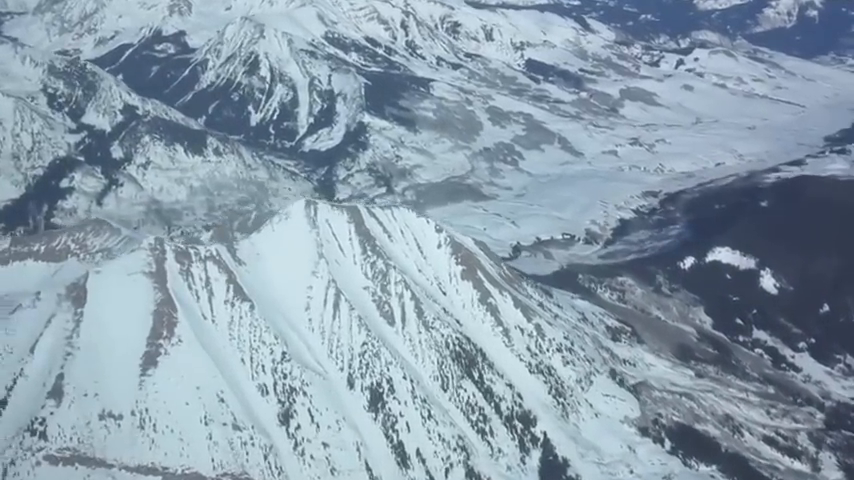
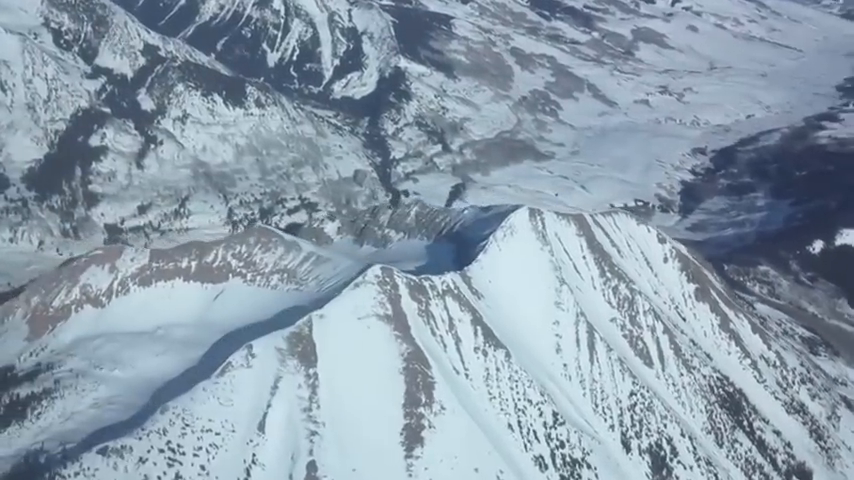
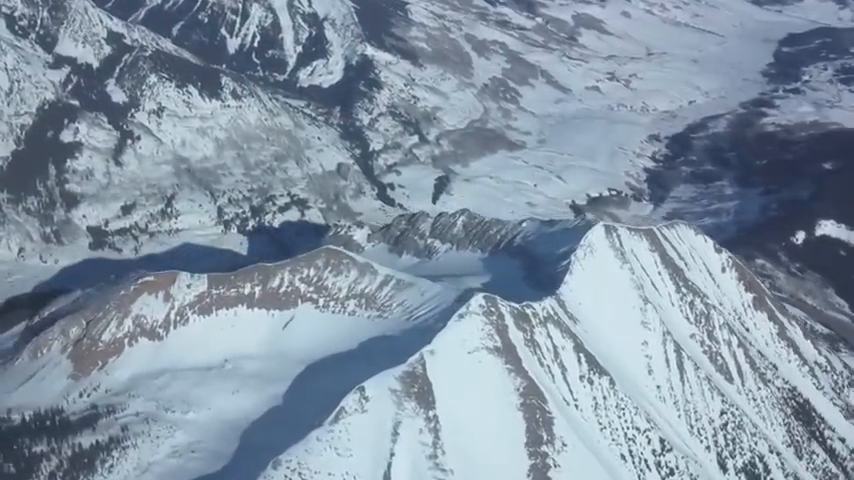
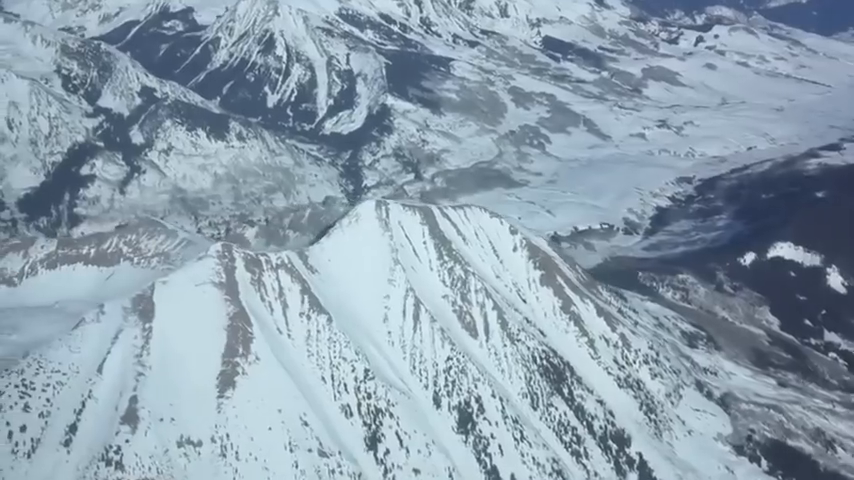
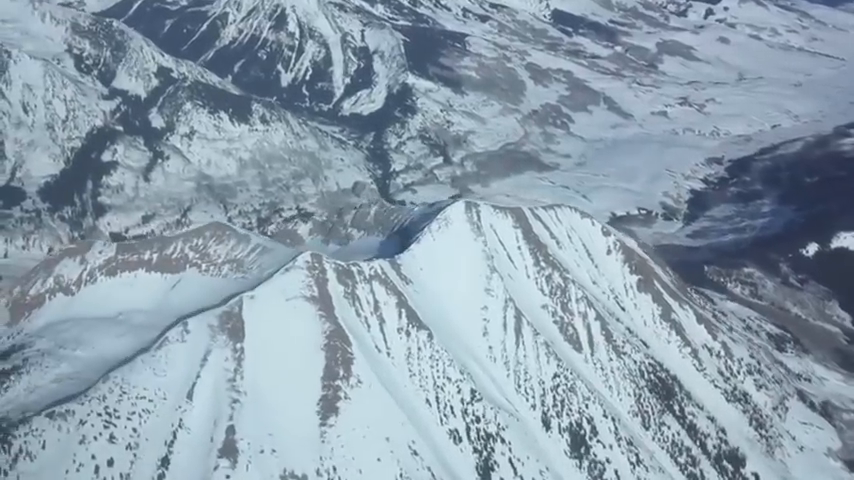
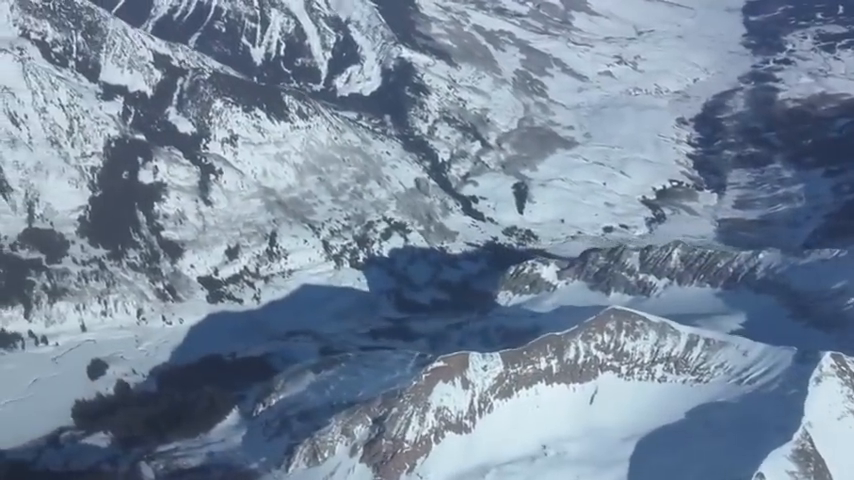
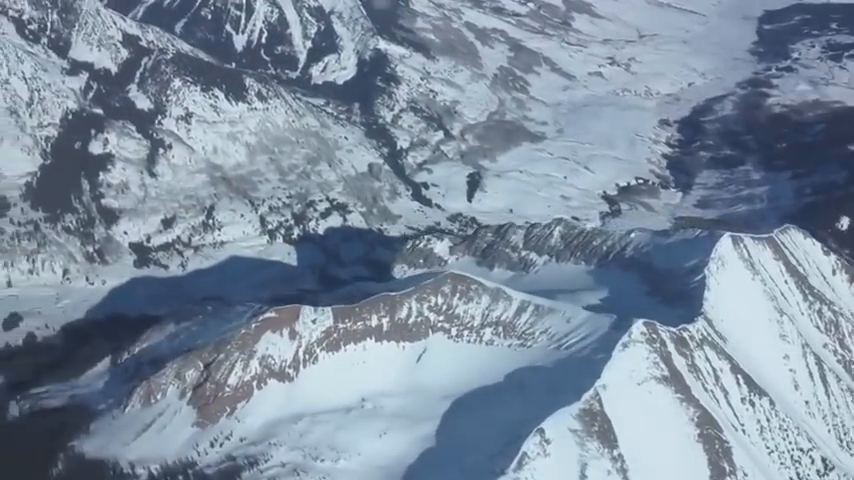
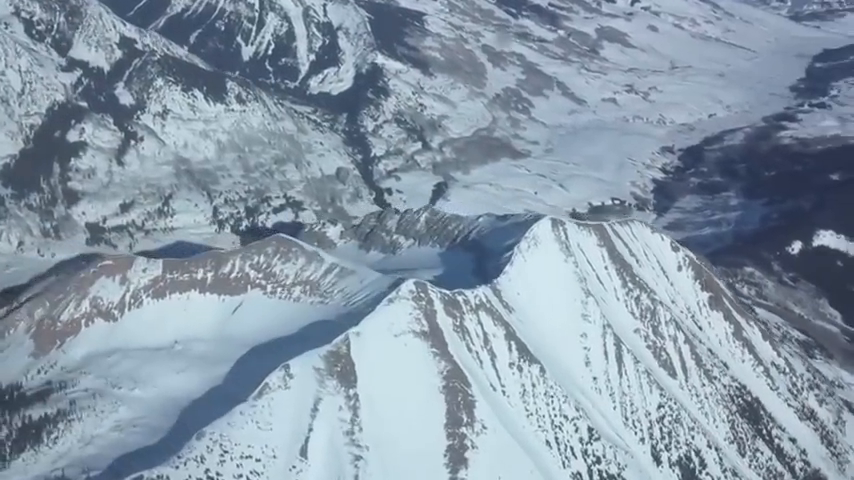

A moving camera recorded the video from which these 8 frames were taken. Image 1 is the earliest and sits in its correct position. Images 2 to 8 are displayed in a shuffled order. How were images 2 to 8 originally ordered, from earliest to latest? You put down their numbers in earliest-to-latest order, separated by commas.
4, 5, 2, 8, 3, 7, 6
